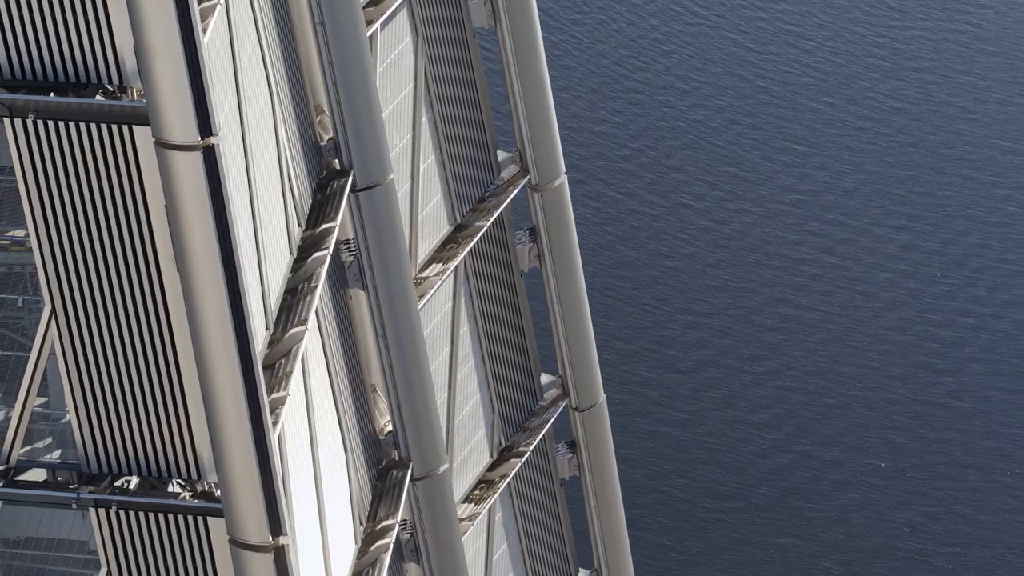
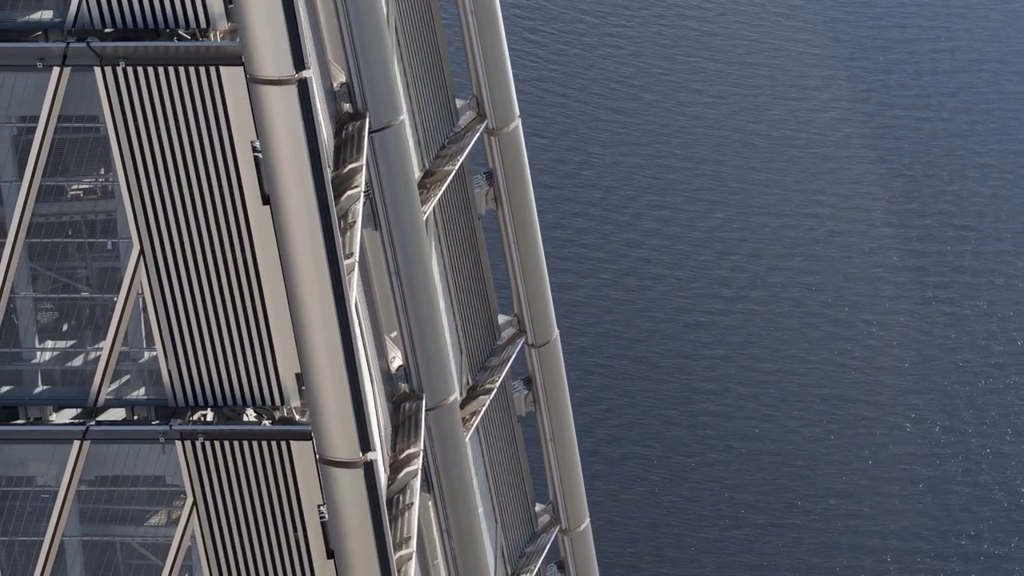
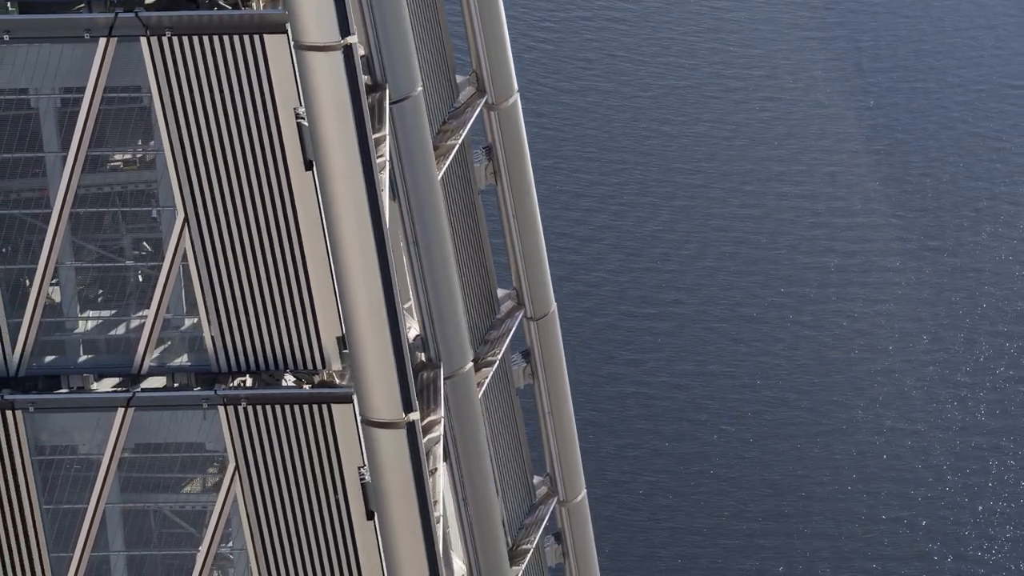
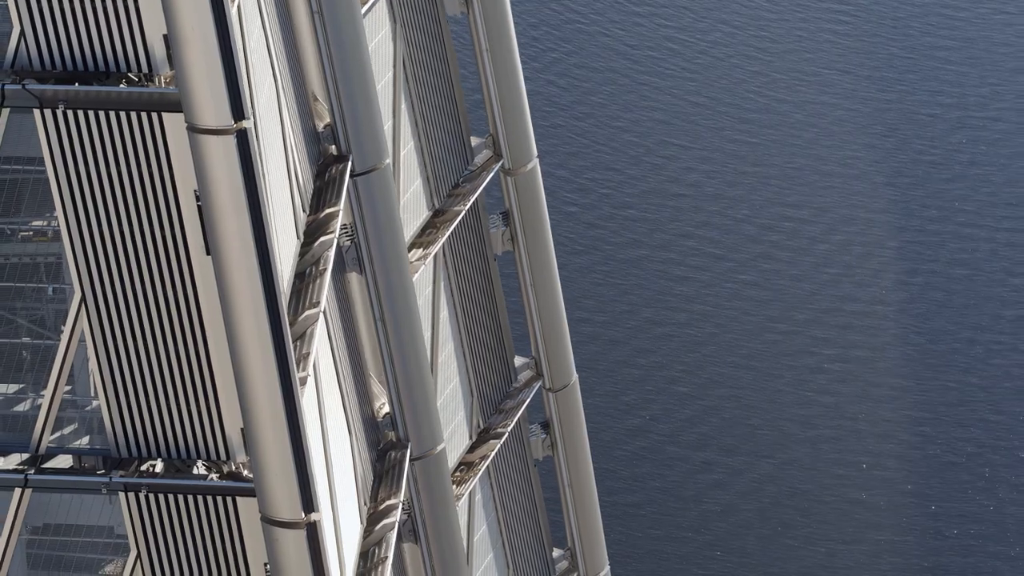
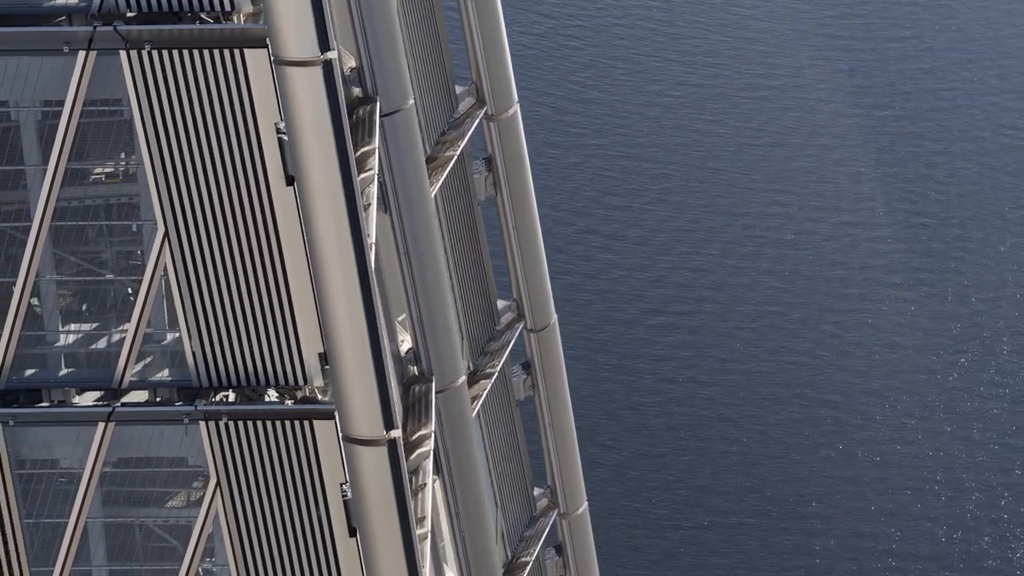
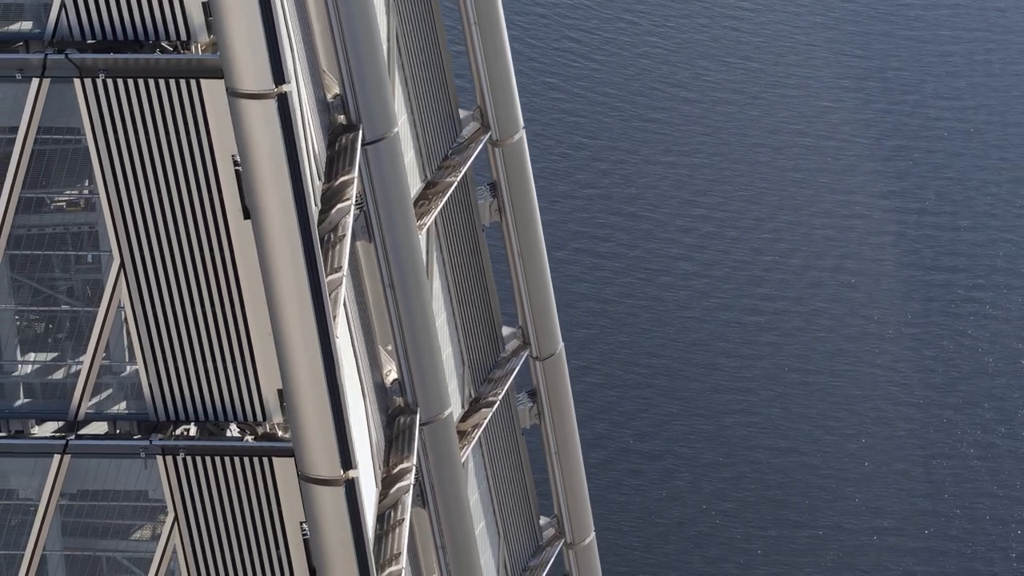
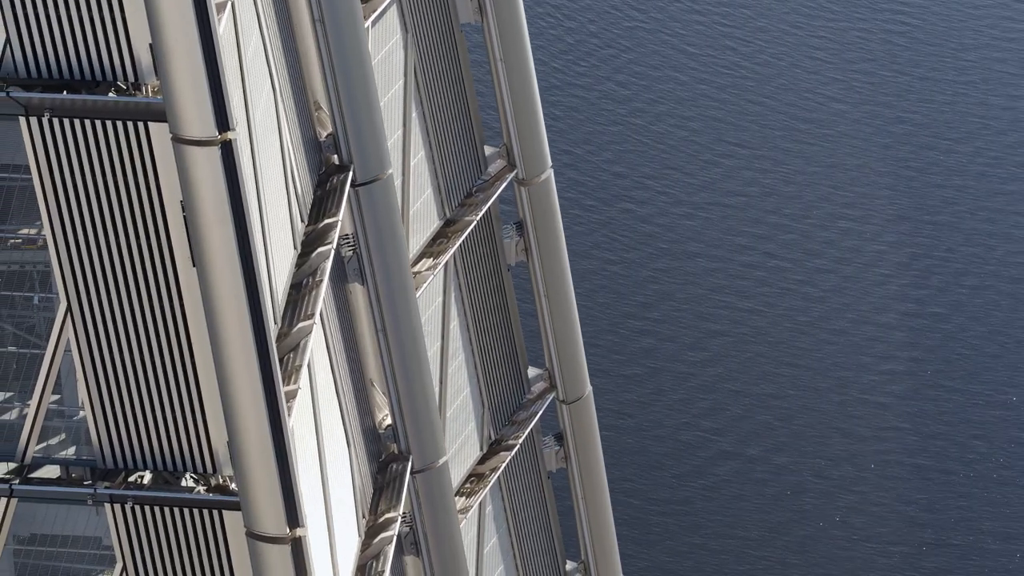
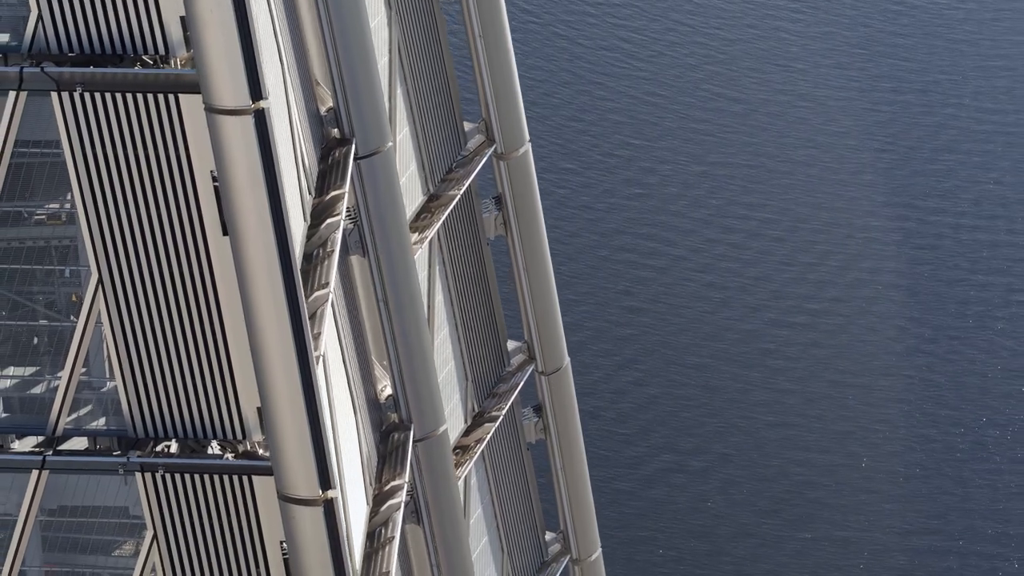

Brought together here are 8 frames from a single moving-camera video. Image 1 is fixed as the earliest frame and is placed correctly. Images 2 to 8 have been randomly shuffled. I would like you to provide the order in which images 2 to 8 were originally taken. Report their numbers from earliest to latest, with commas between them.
7, 4, 8, 6, 2, 5, 3
